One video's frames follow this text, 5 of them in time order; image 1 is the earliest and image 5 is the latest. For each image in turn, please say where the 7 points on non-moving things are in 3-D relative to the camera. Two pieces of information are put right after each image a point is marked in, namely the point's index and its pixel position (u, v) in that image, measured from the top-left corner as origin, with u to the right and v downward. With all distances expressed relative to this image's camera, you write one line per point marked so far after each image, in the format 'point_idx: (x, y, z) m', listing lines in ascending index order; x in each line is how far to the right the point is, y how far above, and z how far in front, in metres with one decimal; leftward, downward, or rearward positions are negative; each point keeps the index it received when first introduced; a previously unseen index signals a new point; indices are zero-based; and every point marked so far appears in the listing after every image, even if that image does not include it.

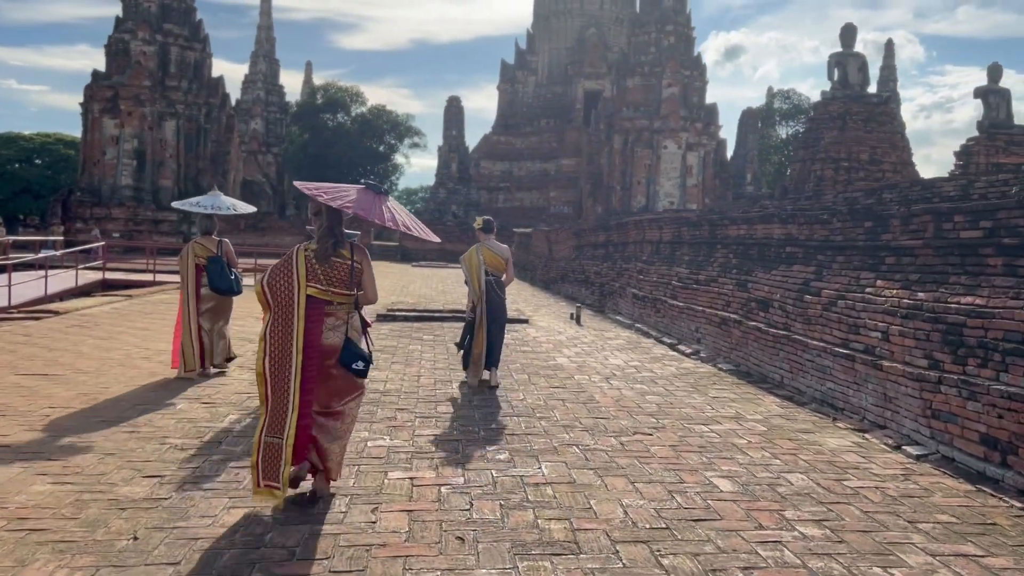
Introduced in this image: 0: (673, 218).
0: (+2.1, +1.0, +11.1) m
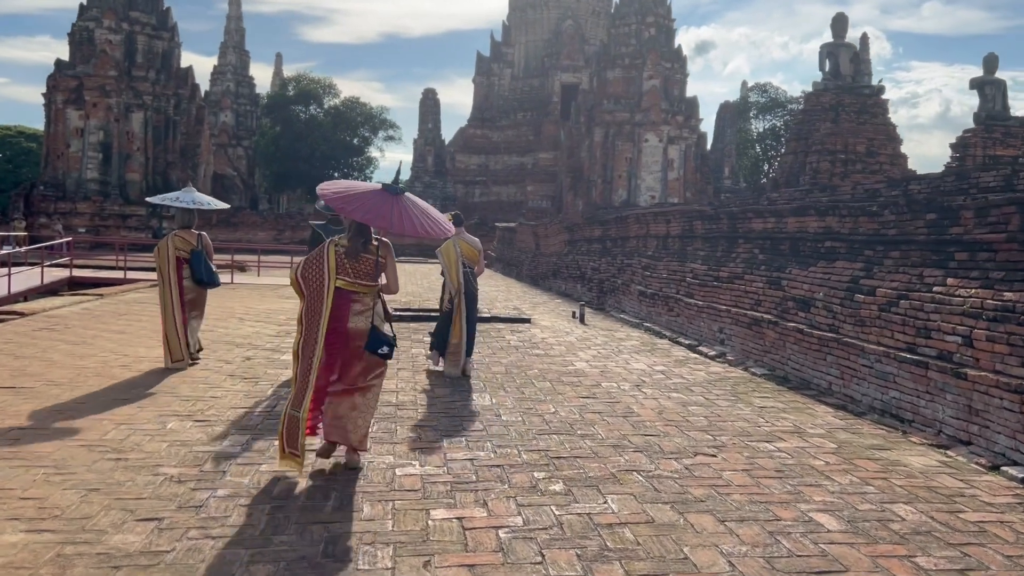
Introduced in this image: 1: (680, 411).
0: (+2.1, +1.0, +10.6) m
1: (+1.1, -0.8, +5.5) m
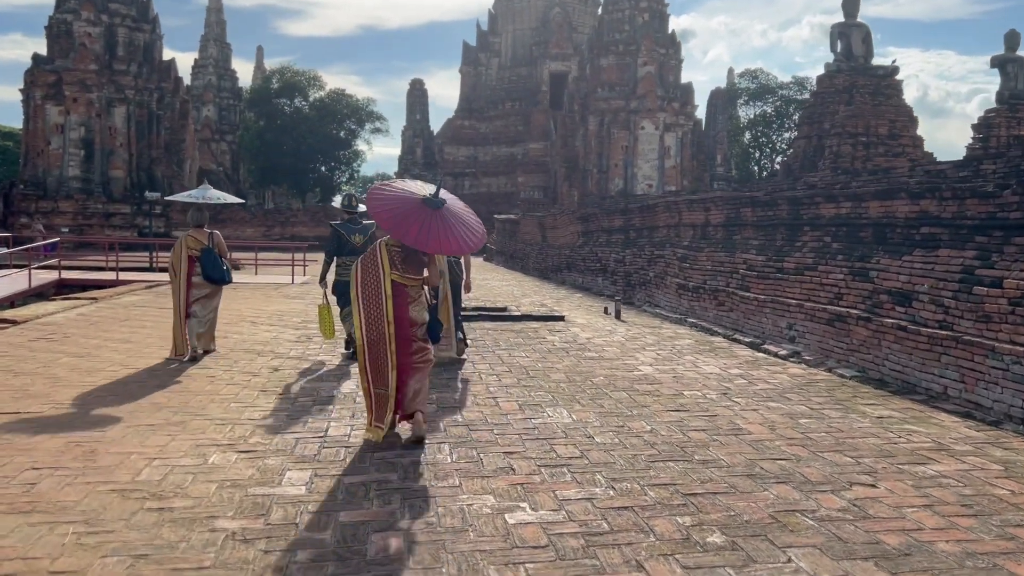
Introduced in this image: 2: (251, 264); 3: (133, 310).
0: (+2.5, +1.1, +9.9) m
1: (+1.6, -0.8, +4.8) m
2: (-6.2, +0.6, +19.9) m
3: (-5.0, -0.3, +10.9) m
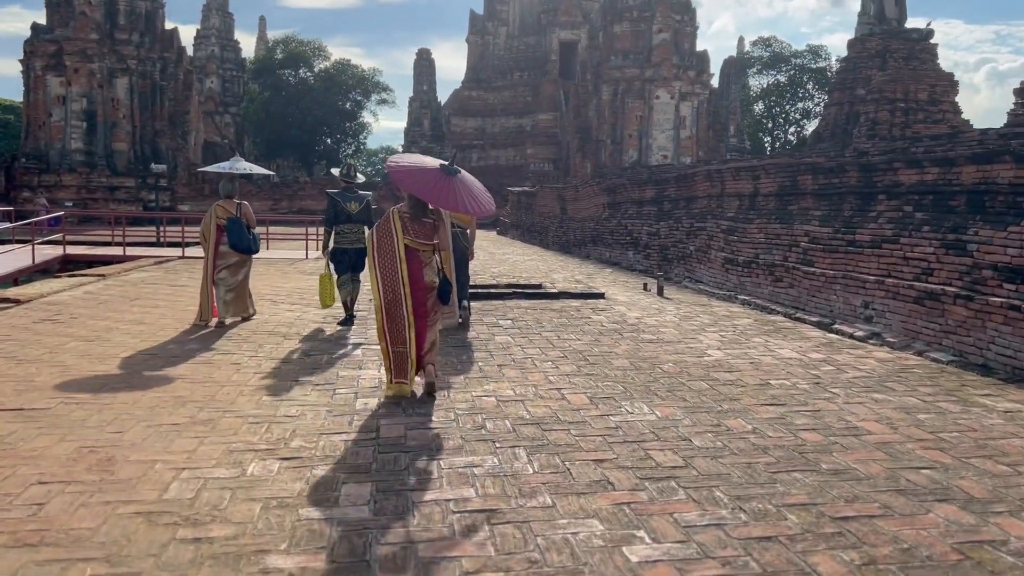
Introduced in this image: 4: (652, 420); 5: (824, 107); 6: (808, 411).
0: (+2.9, +1.4, +9.2) m
1: (+2.0, -0.7, +4.1) m
2: (-5.8, +1.2, +19.3) m
3: (-4.6, 0.0, +10.3) m
4: (+0.7, -0.7, +4.2) m
5: (+7.0, +4.1, +18.7) m
6: (+1.5, -0.6, +4.4) m
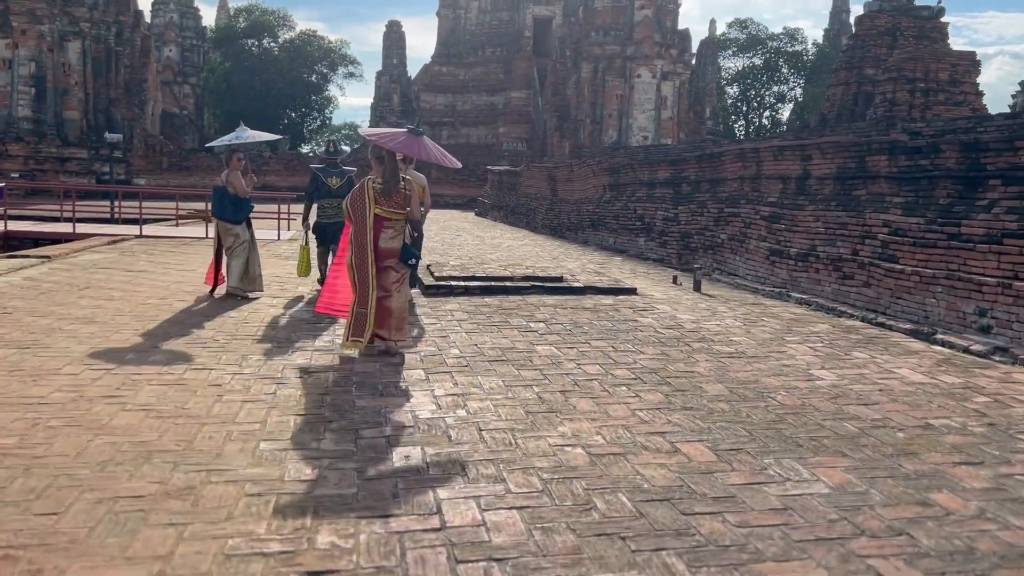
0: (+3.1, +1.4, +8.0) m
1: (+2.4, -0.7, +3.0) m
2: (-6.0, +1.6, +17.7) m
3: (-4.4, +0.2, +8.8) m
4: (+1.1, -0.7, +3.0) m
5: (+6.8, +4.3, +17.7) m
6: (+1.9, -0.7, +3.2) m
